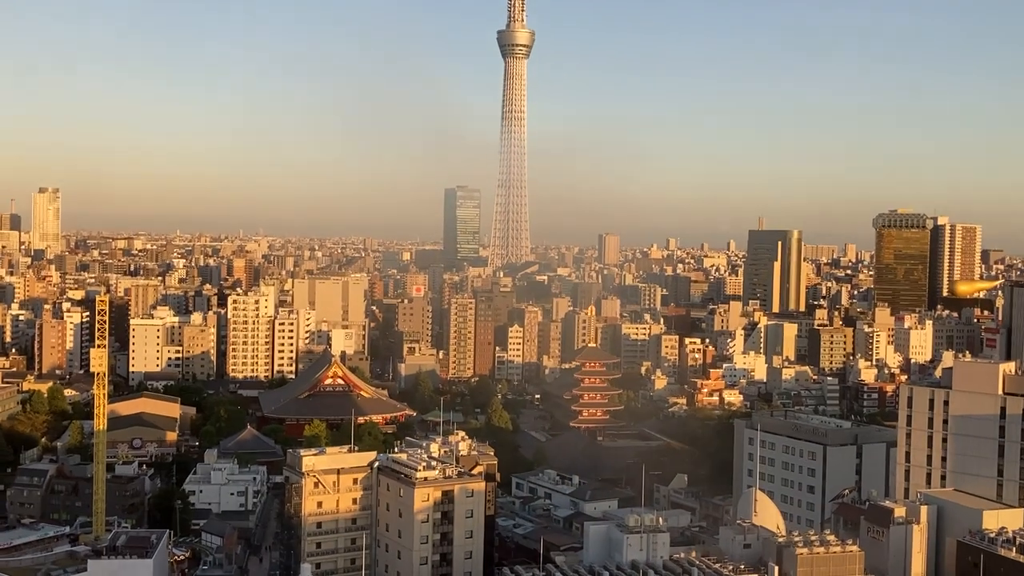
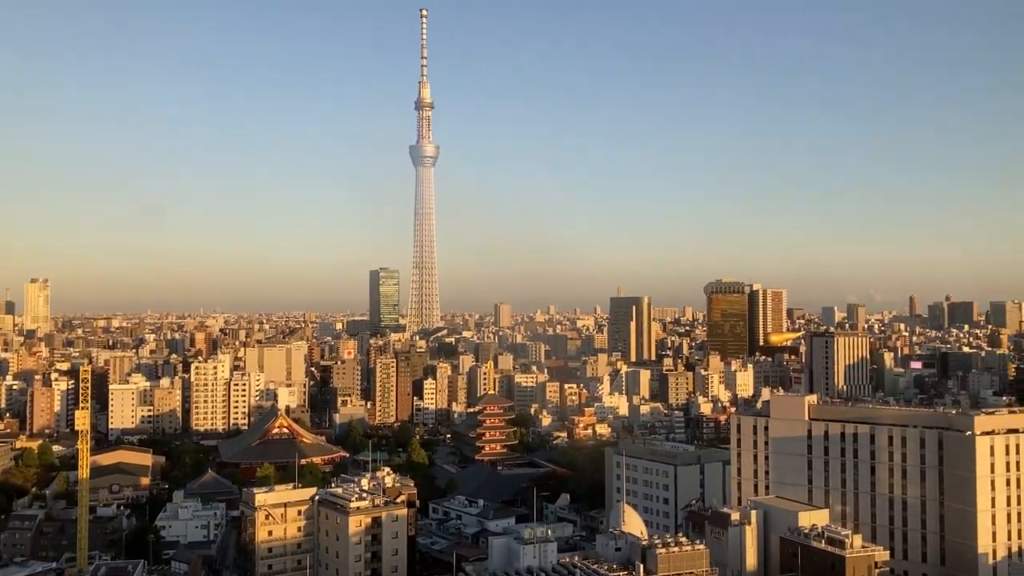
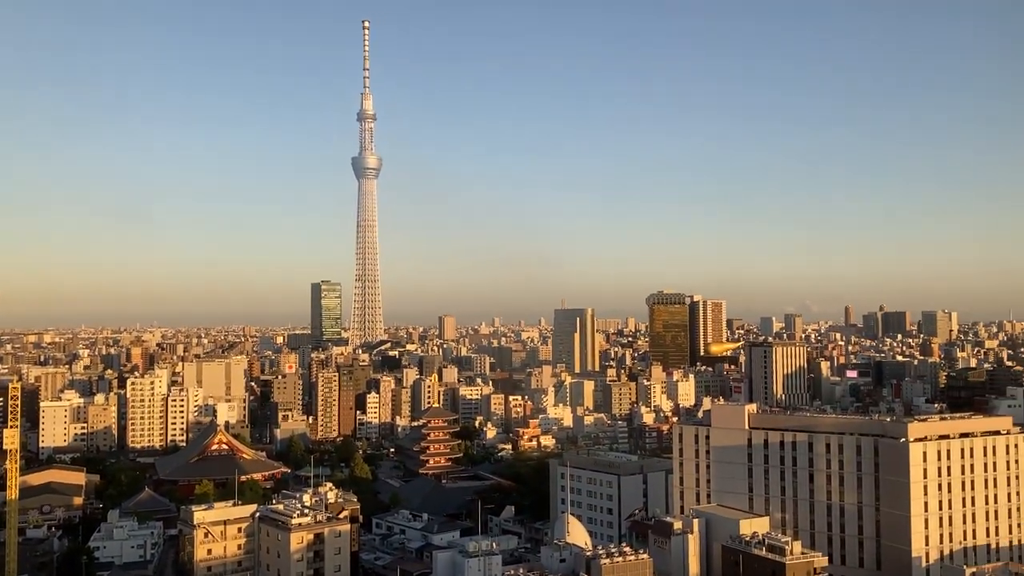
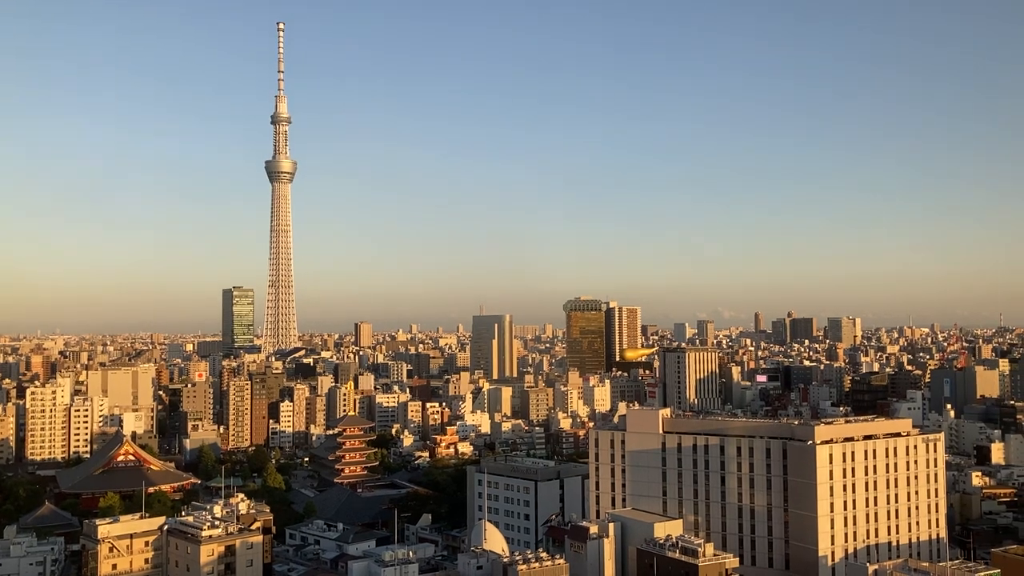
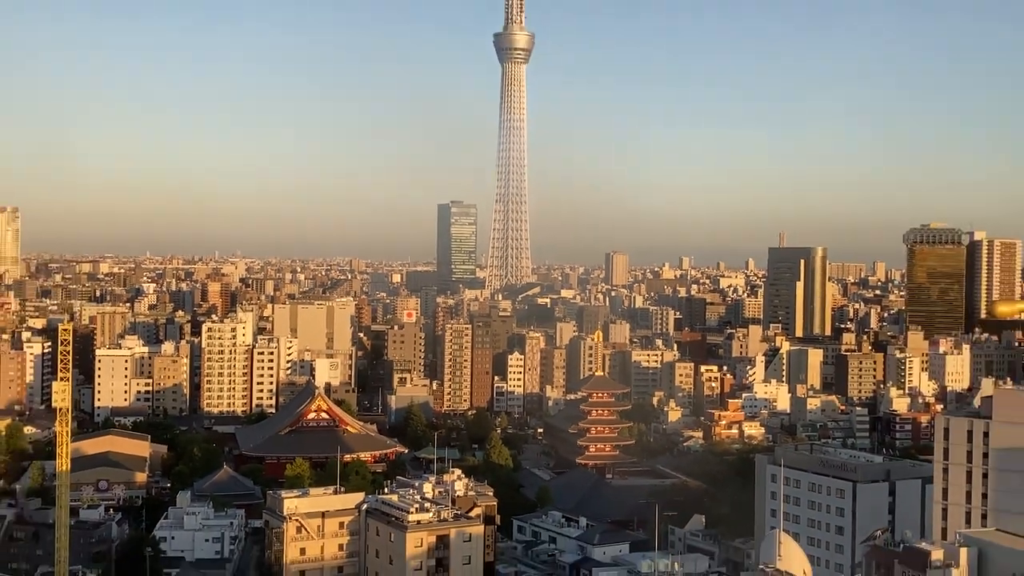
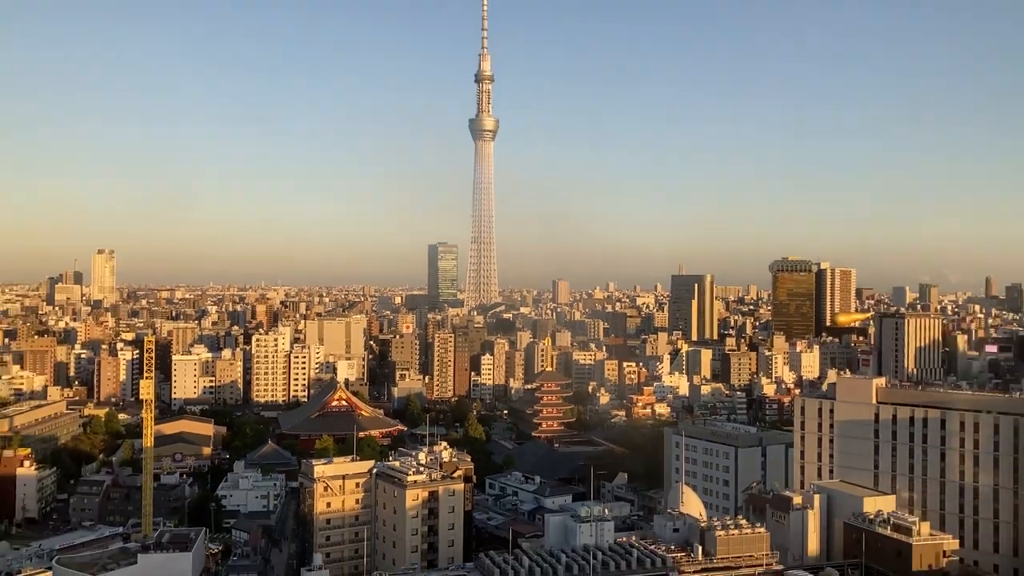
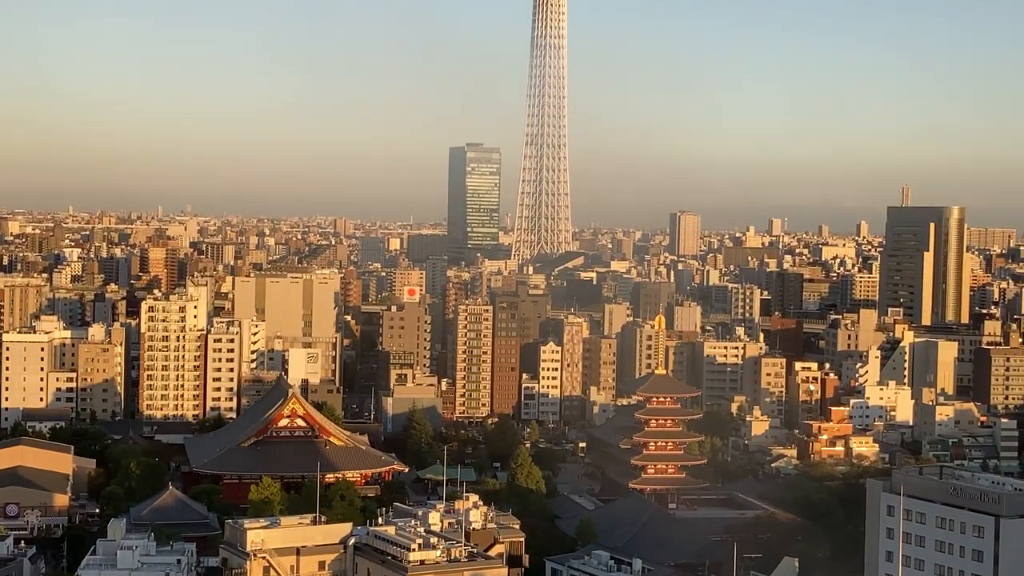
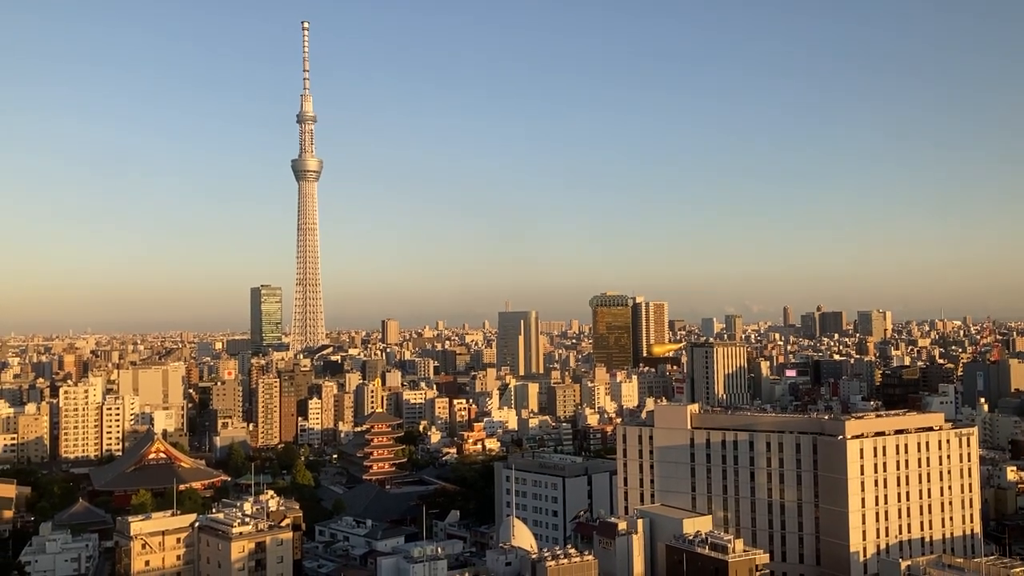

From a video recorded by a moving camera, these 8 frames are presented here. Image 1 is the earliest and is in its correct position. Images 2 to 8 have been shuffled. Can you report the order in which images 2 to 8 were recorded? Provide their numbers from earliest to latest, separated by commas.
7, 5, 6, 2, 3, 4, 8
